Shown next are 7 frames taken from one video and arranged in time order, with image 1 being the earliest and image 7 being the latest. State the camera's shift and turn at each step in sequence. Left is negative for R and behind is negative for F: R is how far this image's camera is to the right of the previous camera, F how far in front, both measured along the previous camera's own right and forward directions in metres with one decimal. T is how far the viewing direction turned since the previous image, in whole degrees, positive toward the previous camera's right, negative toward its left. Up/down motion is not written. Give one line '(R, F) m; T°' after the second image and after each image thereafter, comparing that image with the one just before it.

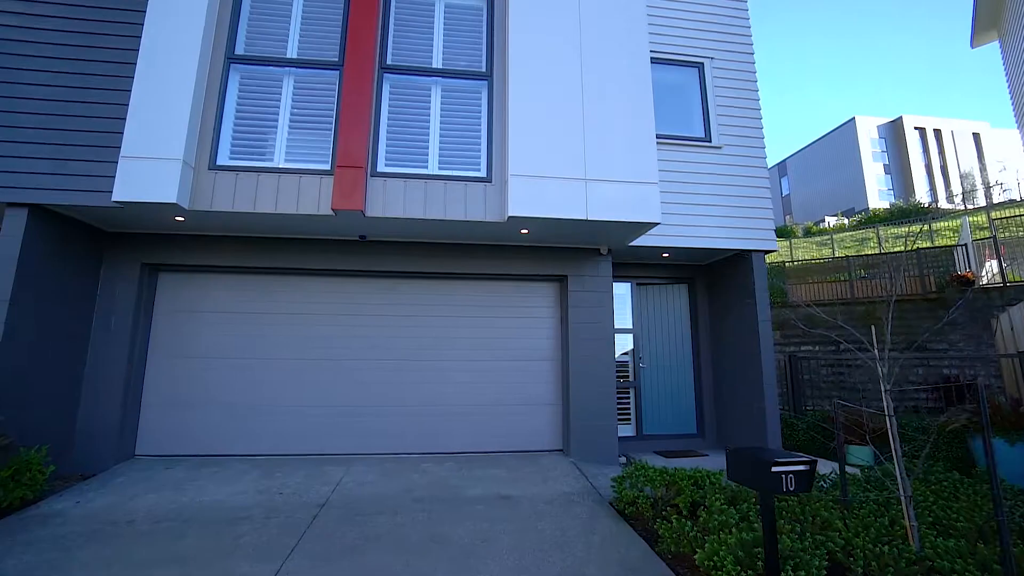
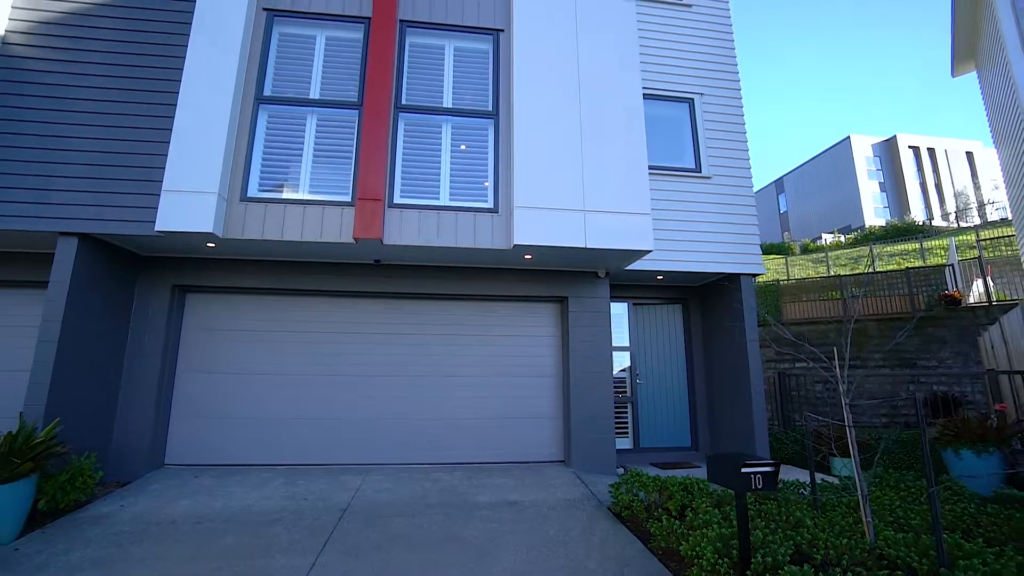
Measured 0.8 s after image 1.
(0.0, -0.4) m; 0°
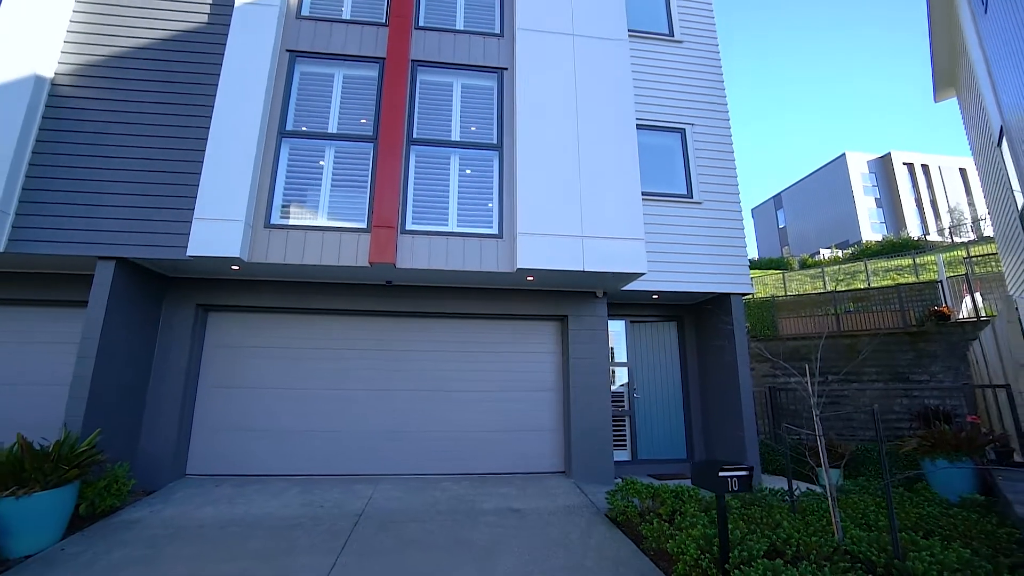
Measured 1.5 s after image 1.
(0.0, -0.4) m; 0°
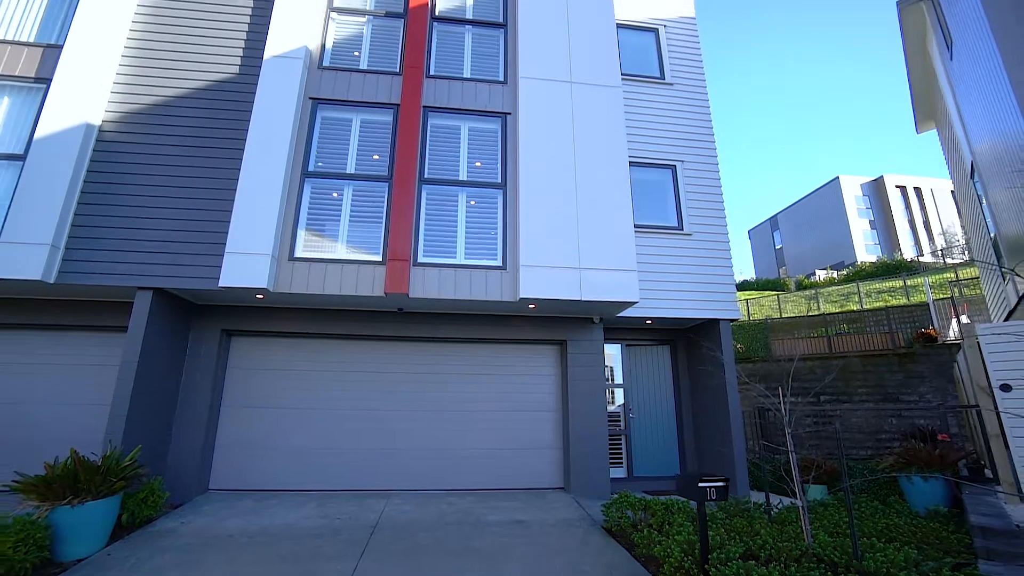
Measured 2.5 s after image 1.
(0.0, -0.5) m; 0°
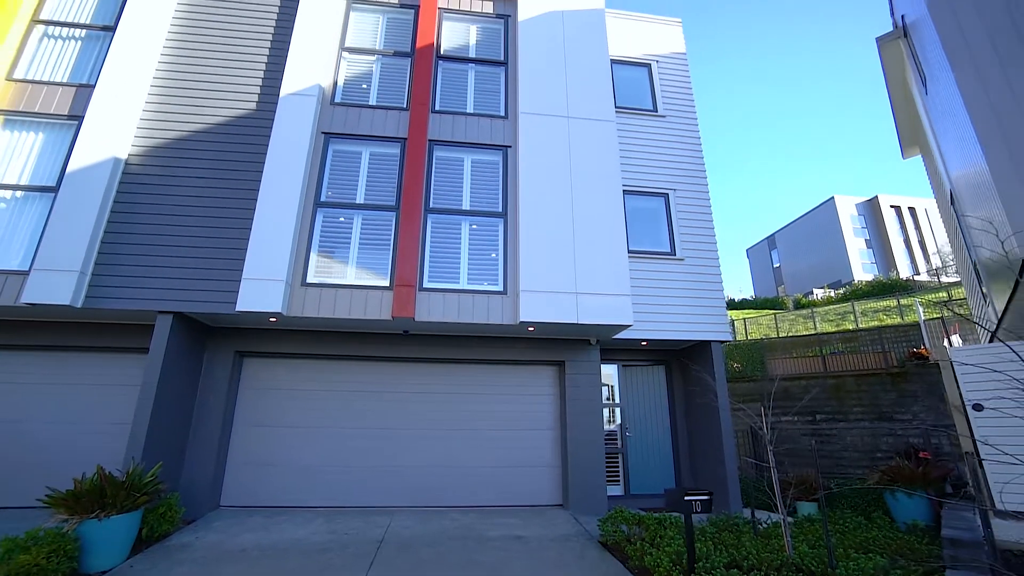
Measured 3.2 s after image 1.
(0.0, -0.3) m; 0°
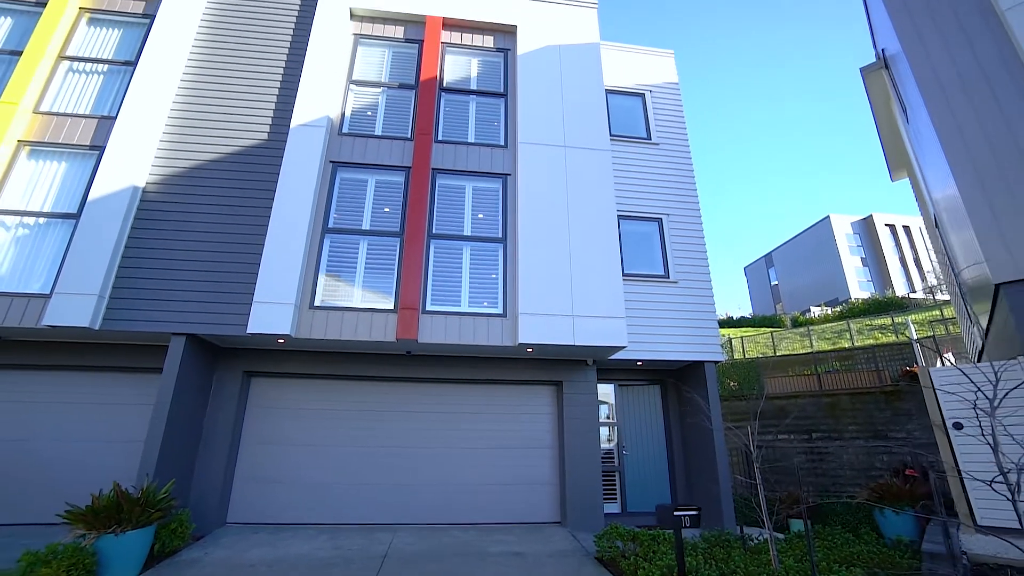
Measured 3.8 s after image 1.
(0.0, -0.3) m; 0°
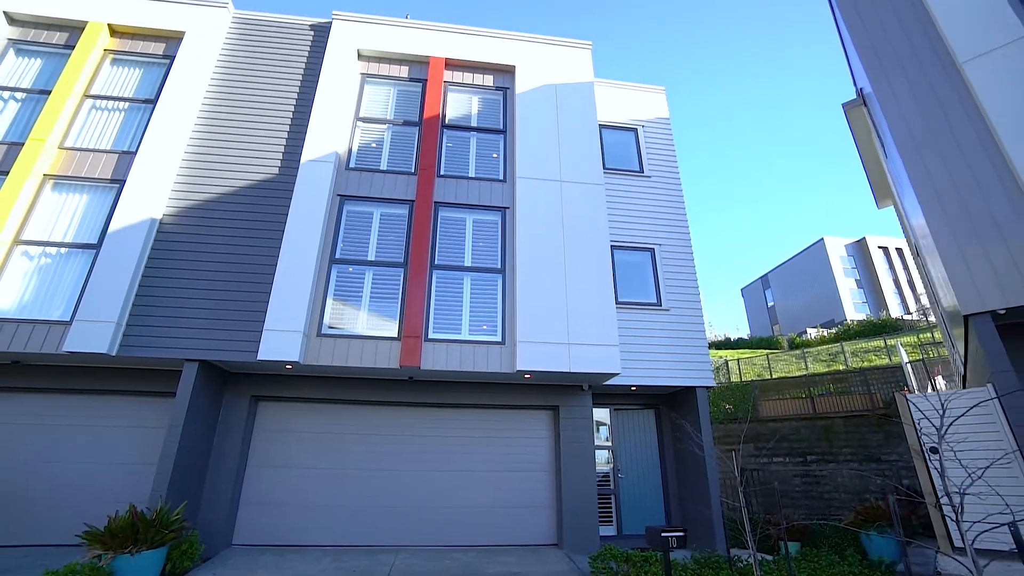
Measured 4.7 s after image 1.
(0.0, -0.3) m; 0°
